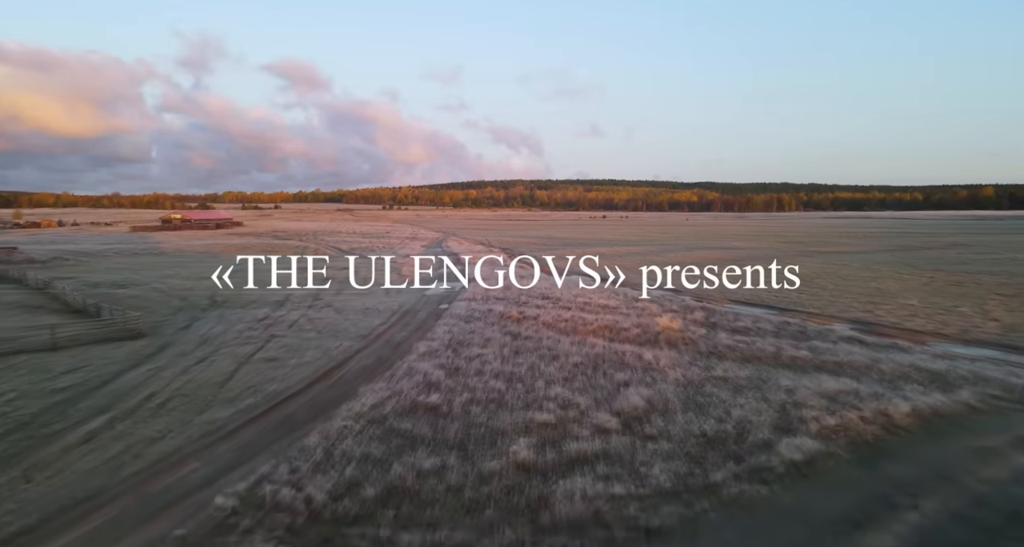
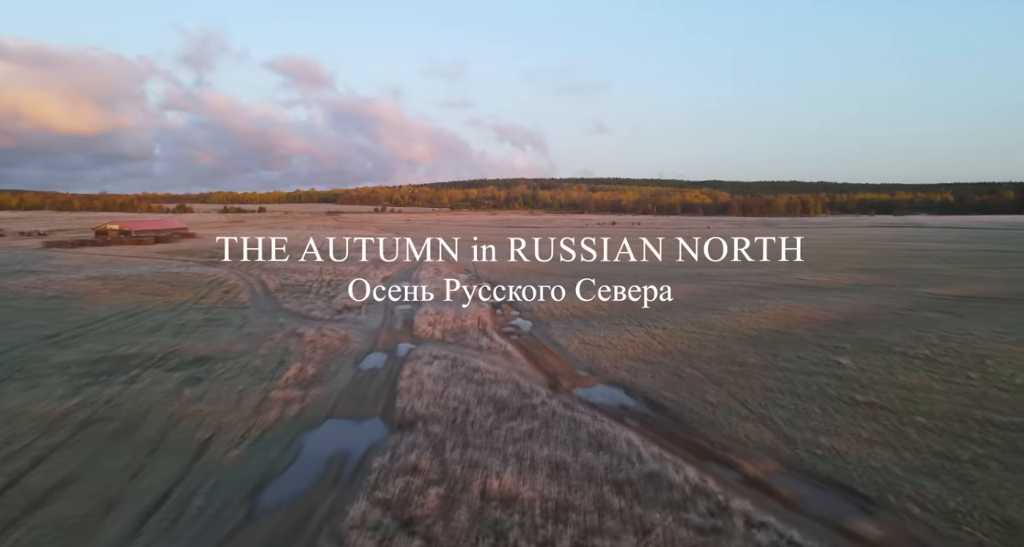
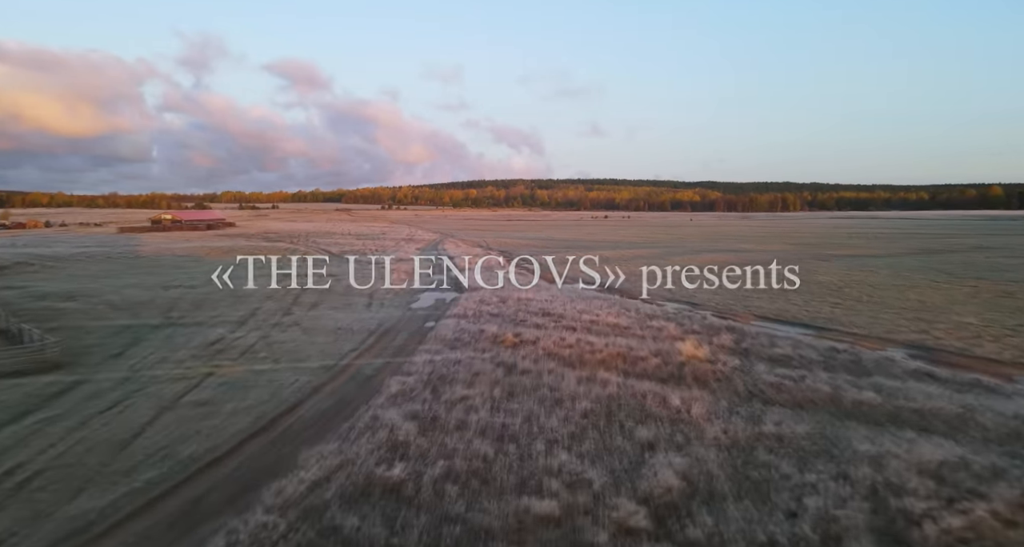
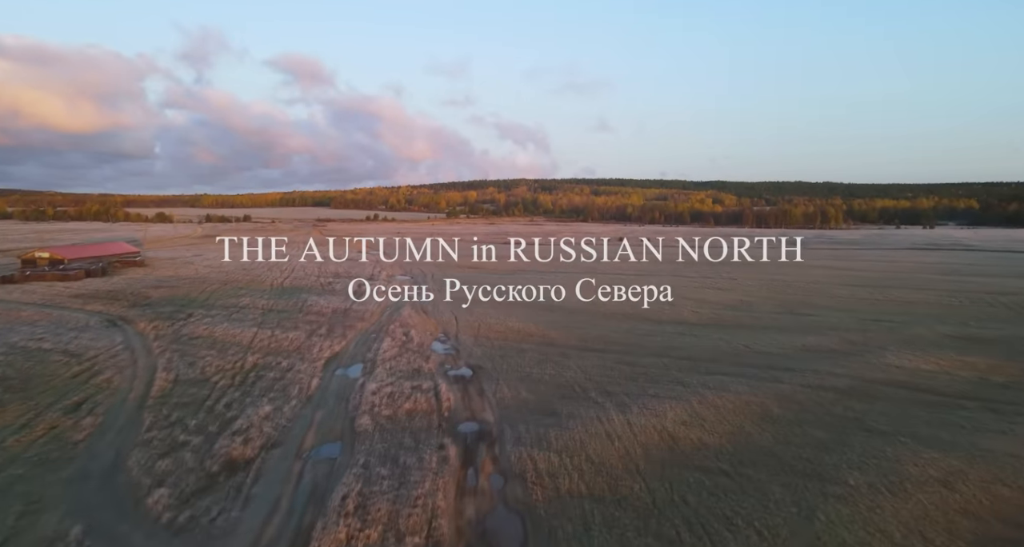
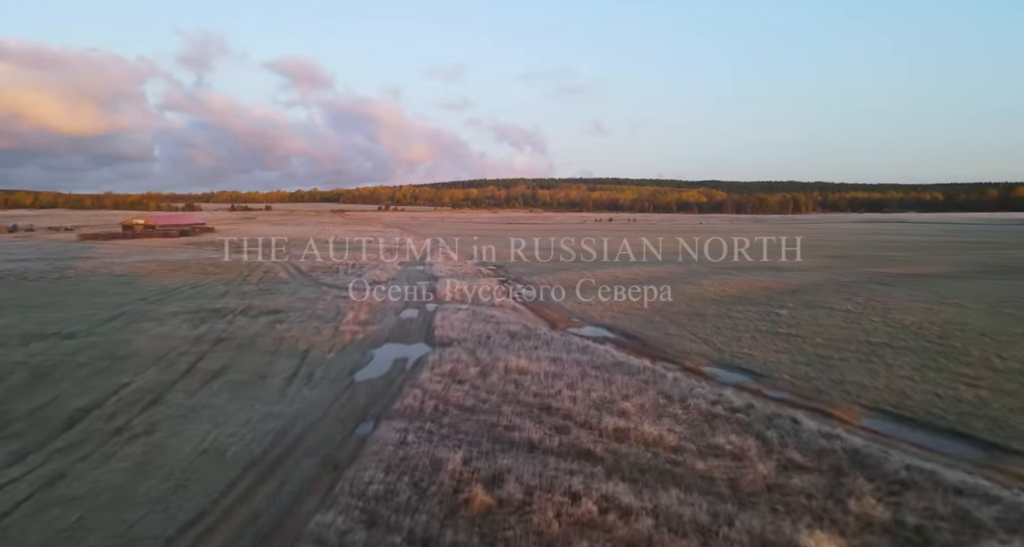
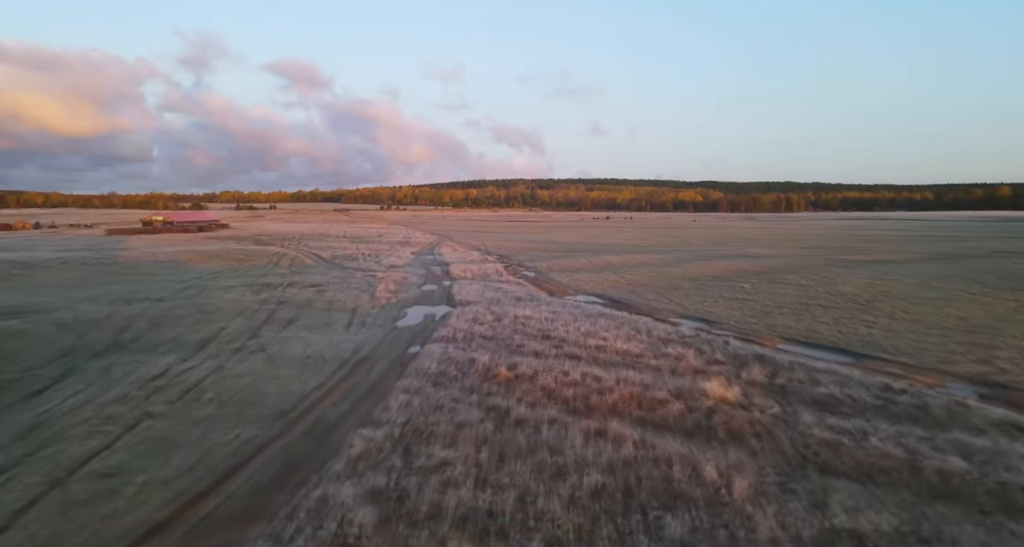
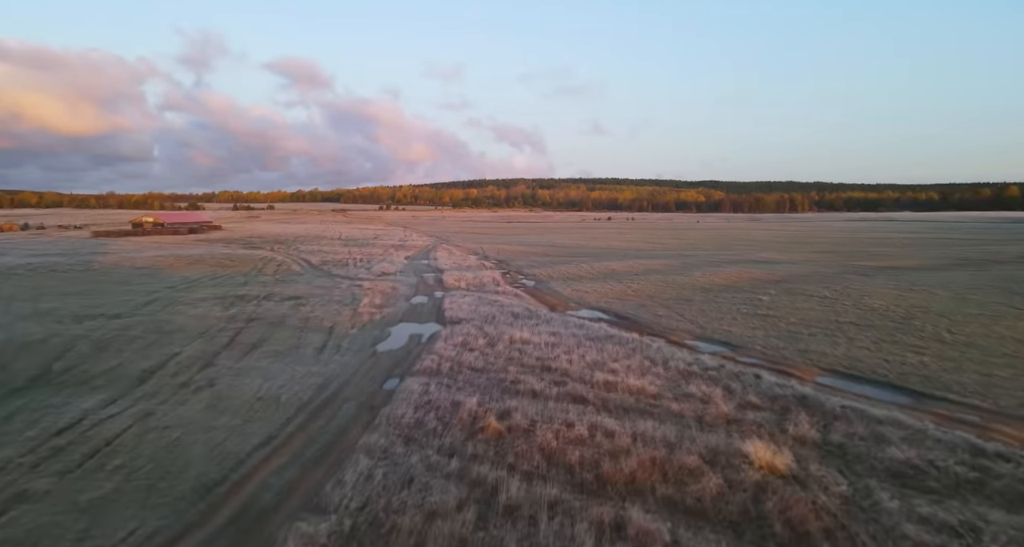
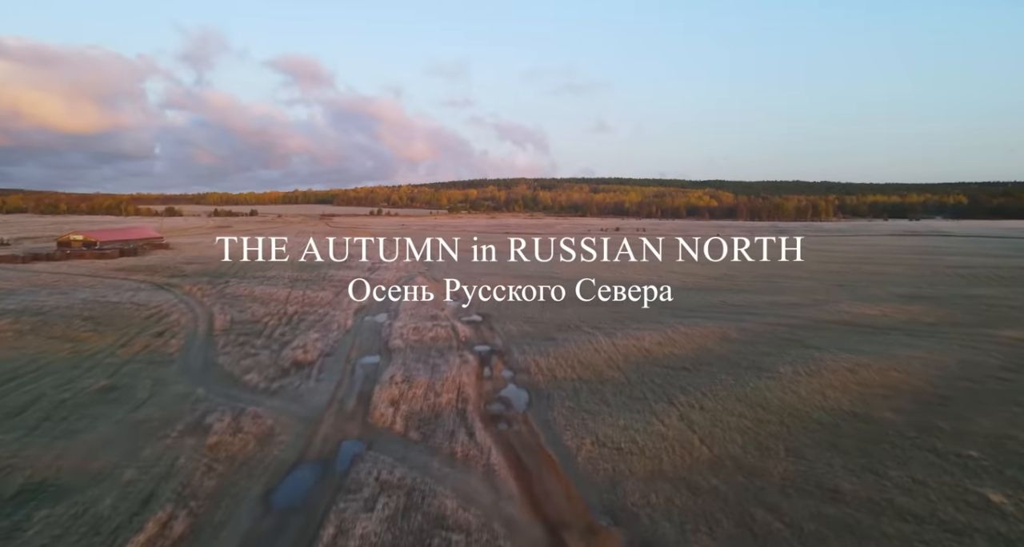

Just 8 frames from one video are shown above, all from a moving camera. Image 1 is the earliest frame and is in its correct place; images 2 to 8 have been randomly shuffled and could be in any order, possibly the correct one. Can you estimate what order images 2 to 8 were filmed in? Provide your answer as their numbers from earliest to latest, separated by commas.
3, 6, 7, 5, 2, 8, 4
